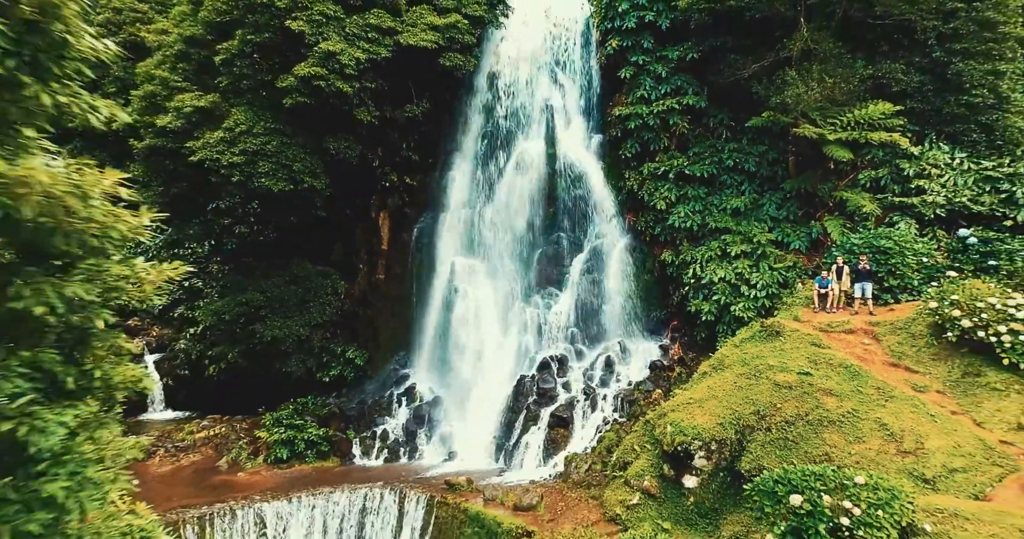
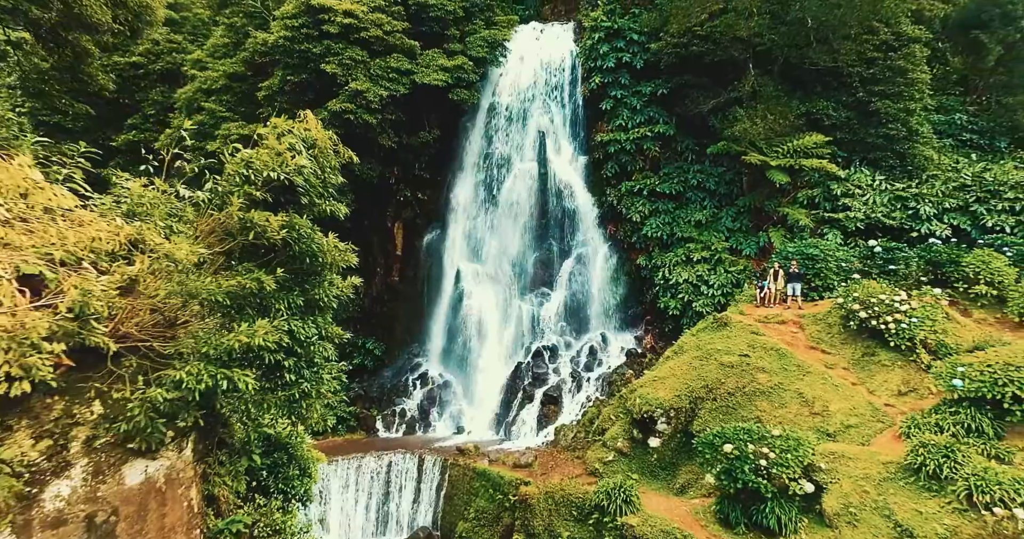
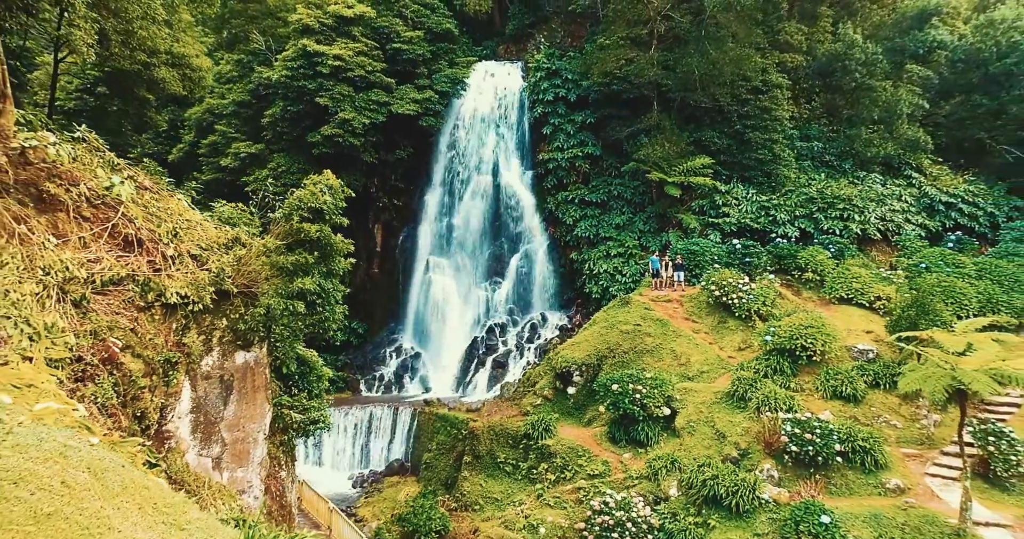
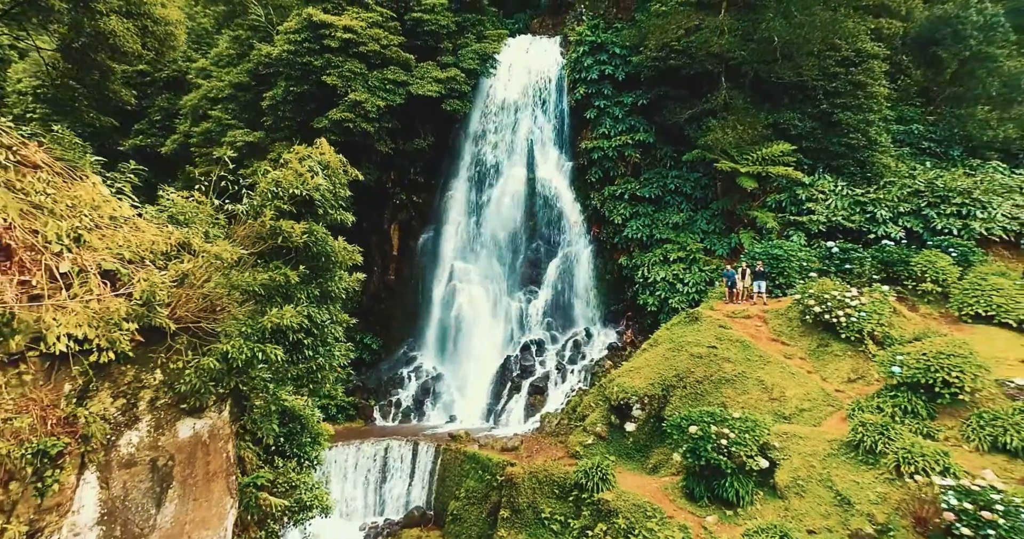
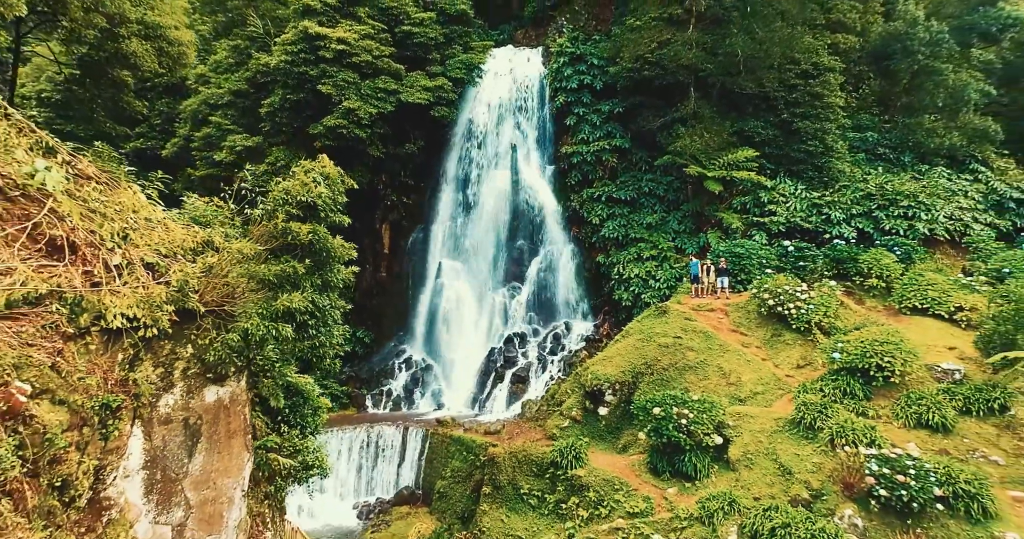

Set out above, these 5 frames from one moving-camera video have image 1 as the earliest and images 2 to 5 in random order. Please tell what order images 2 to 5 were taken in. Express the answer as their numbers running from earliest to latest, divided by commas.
2, 4, 5, 3
